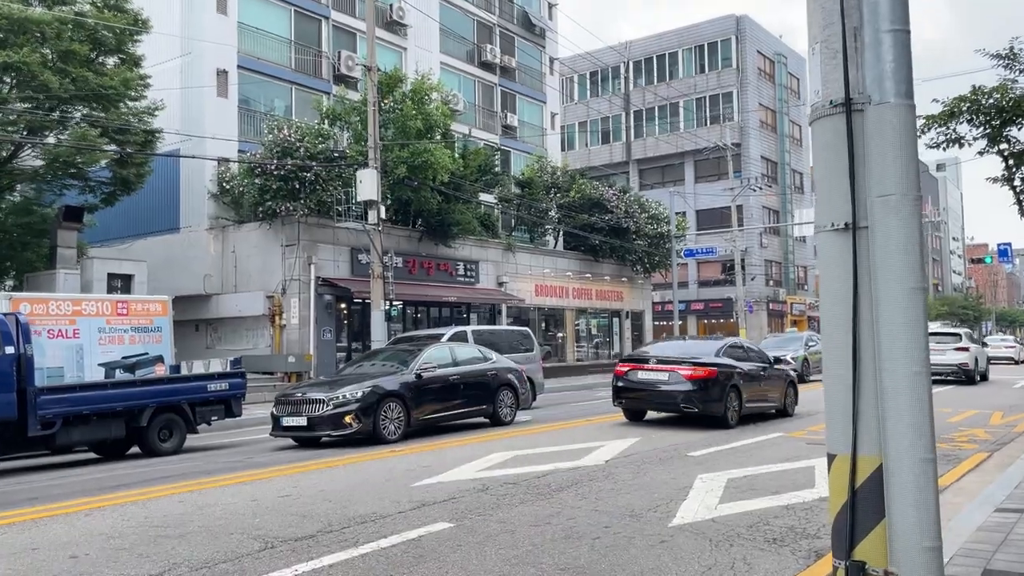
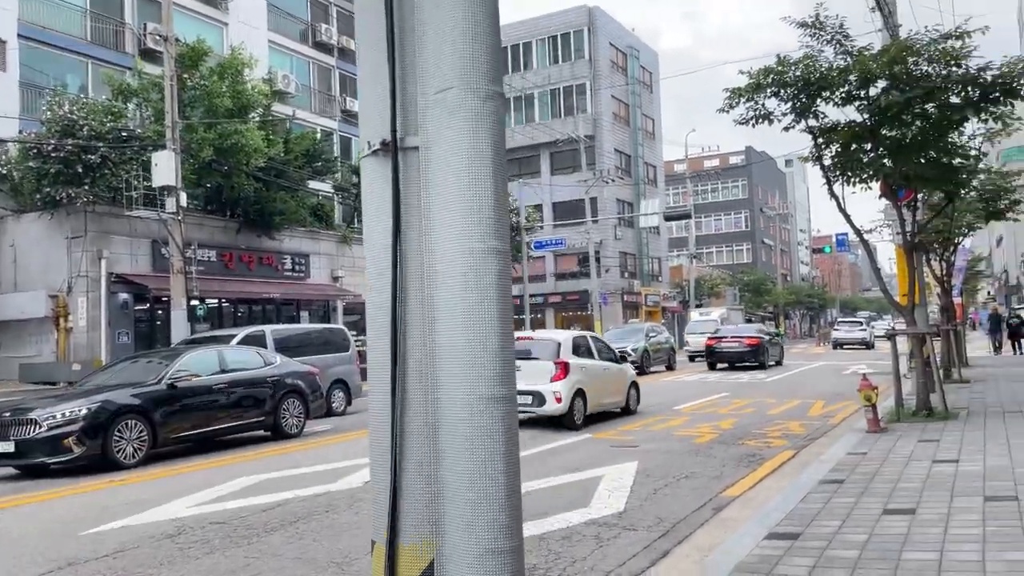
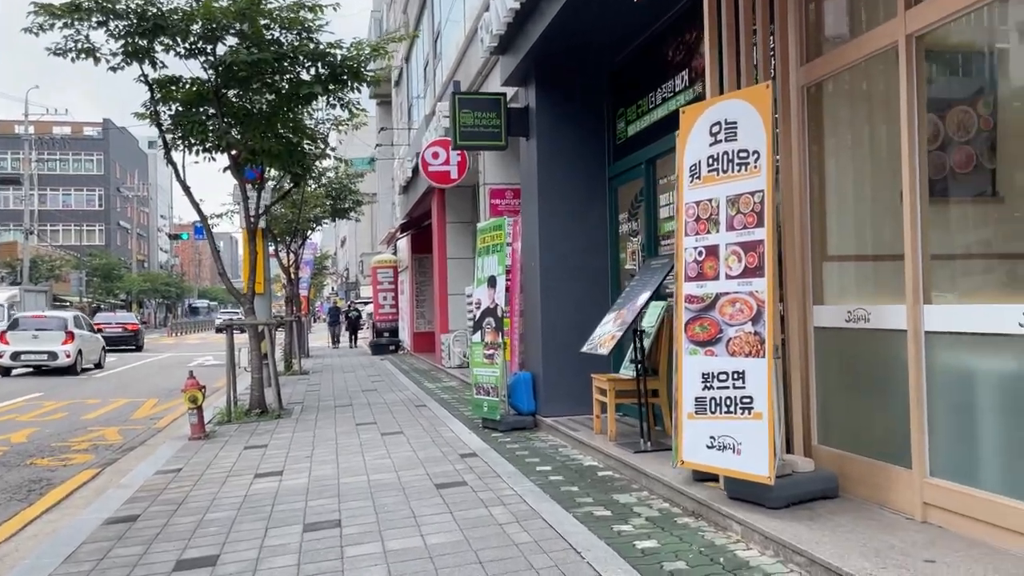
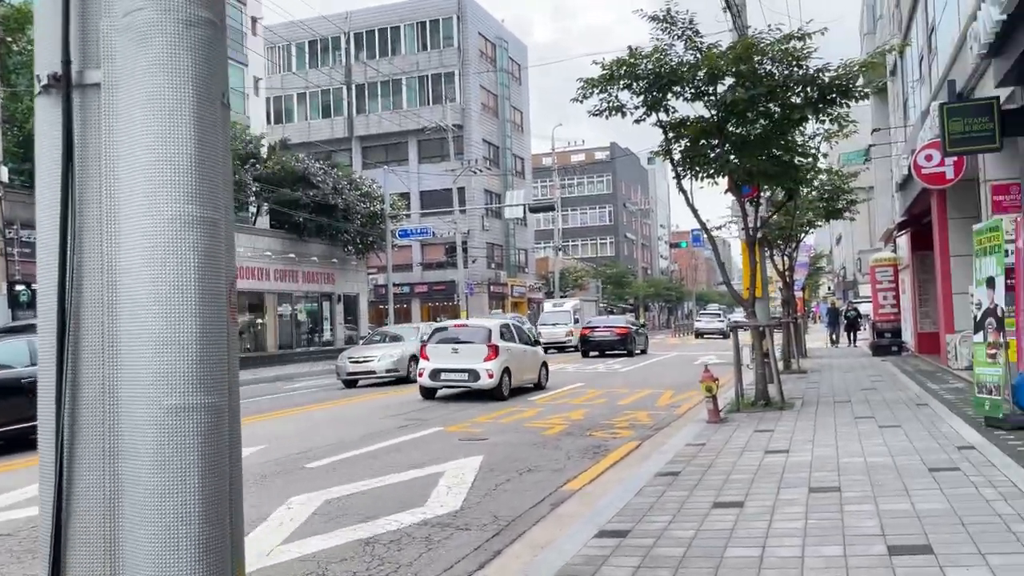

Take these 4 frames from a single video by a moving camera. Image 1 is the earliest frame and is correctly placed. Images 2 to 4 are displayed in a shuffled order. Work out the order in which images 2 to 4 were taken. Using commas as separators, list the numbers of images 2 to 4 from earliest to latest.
2, 4, 3
